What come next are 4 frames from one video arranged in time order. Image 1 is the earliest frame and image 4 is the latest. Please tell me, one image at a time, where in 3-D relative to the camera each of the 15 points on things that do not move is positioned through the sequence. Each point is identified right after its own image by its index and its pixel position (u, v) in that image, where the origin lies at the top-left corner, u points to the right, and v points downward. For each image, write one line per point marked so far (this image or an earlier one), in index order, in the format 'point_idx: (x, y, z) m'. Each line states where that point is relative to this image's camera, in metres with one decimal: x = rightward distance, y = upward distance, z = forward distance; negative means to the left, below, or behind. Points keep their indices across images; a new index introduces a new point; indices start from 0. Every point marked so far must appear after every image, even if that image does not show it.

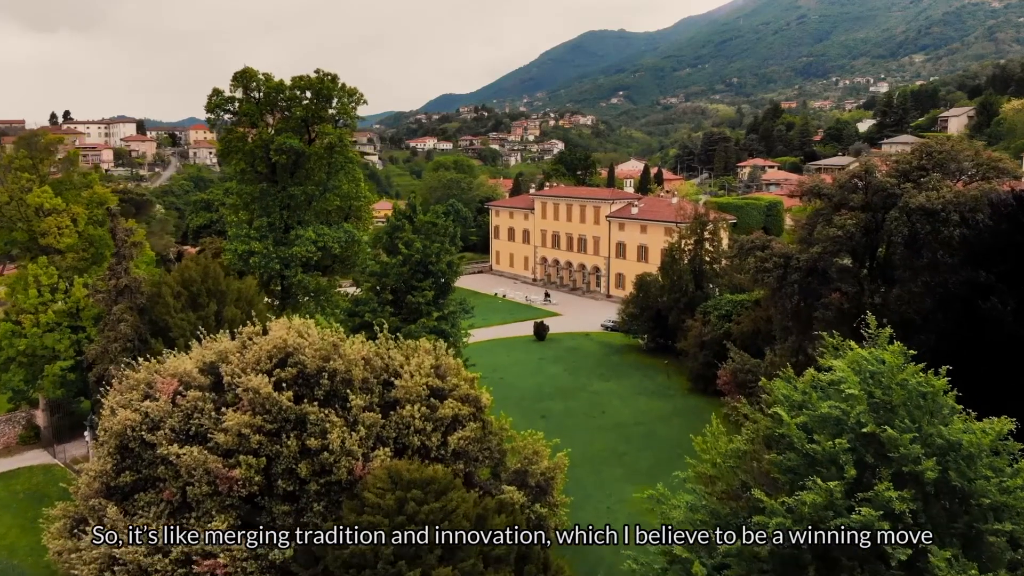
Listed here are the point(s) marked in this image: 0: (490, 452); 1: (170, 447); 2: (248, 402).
0: (-0.3, -2.3, +15.2) m
1: (-4.1, -1.9, +13.0) m
2: (-3.3, -1.4, +13.3) m
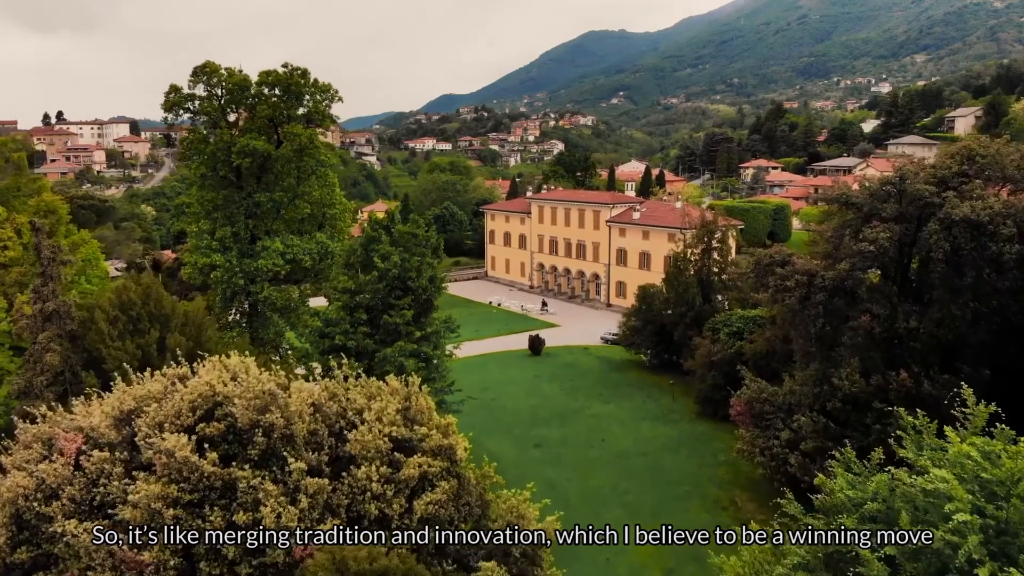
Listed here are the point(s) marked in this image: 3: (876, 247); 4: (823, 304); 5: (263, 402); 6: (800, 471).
0: (-0.5, -2.7, +12.7) m
1: (-4.3, -2.3, +10.5) m
2: (-3.5, -1.8, +10.8) m
3: (+6.1, +0.7, +18.2) m
4: (+5.4, -0.3, +18.9) m
5: (-2.7, -1.2, +11.7) m
6: (+5.0, -3.2, +18.7) m
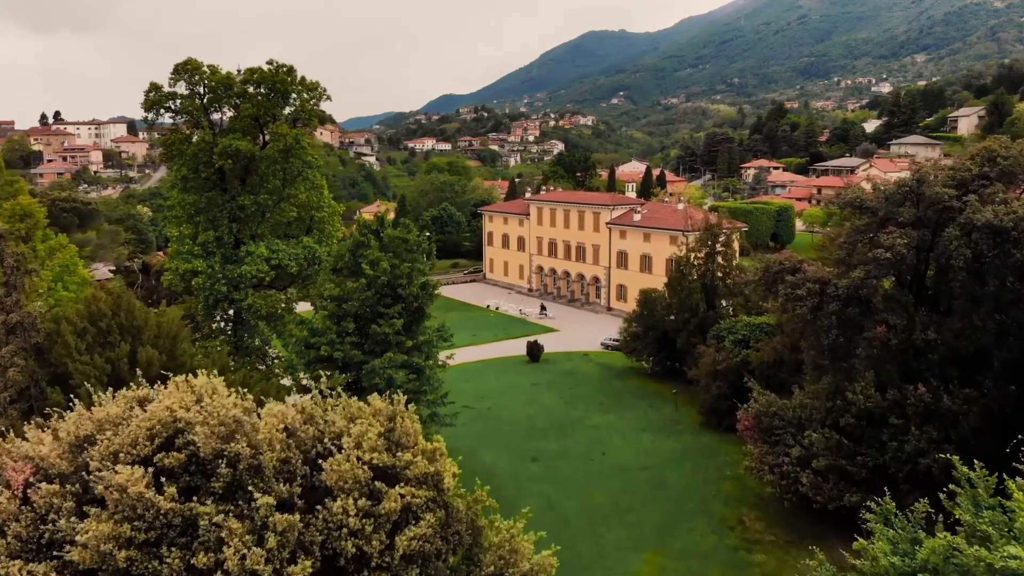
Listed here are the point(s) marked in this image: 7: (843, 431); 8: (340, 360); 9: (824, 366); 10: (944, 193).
0: (-0.6, -2.8, +11.7) m
1: (-4.4, -2.4, +9.5) m
2: (-3.6, -1.9, +9.7) m
3: (+6.1, +0.5, +17.2) m
4: (+5.3, -0.4, +17.8) m
5: (-2.8, -1.4, +10.6) m
6: (+4.9, -3.3, +17.7) m
7: (+5.6, -2.4, +18.3) m
8: (-3.1, -1.3, +19.7) m
9: (+5.4, -1.4, +19.0) m
10: (+6.9, +1.5, +17.2) m
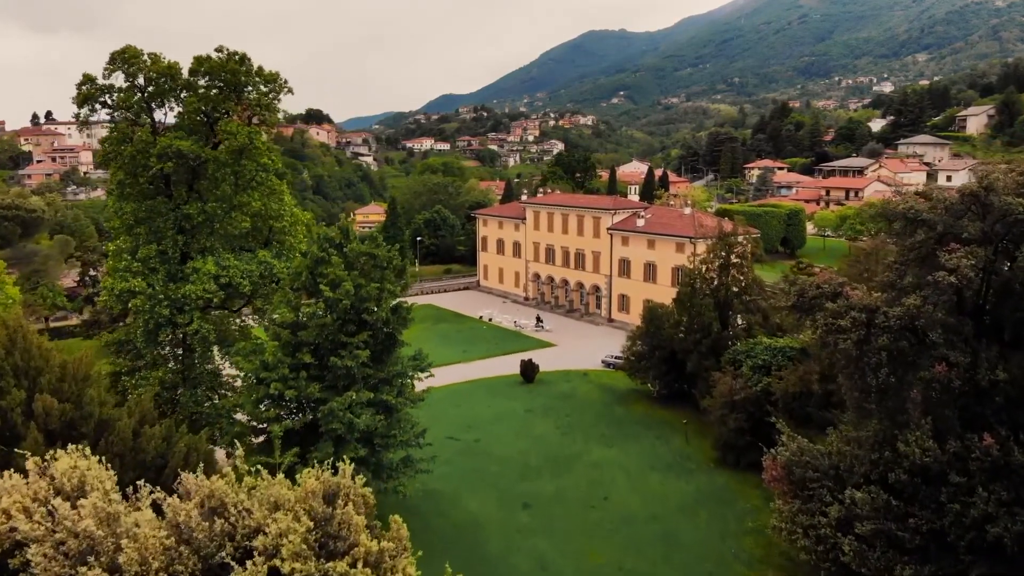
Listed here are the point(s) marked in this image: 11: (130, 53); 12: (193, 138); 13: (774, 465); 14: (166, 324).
0: (-0.8, -3.2, +8.6) m
1: (-4.6, -2.8, +6.5) m
2: (-3.8, -2.3, +6.7) m
3: (+5.8, +0.1, +14.2) m
4: (+5.1, -0.8, +14.8) m
5: (-3.0, -1.8, +7.6) m
6: (+4.7, -3.7, +14.7) m
7: (+5.4, -2.8, +15.3) m
8: (-3.4, -1.7, +16.7) m
9: (+5.2, -1.8, +16.0) m
10: (+6.6, +1.1, +14.2) m
11: (-7.0, +4.3, +19.9) m
12: (-5.7, +2.7, +19.5) m
13: (+4.3, -2.8, +17.7) m
14: (-6.2, -0.6, +19.4) m
